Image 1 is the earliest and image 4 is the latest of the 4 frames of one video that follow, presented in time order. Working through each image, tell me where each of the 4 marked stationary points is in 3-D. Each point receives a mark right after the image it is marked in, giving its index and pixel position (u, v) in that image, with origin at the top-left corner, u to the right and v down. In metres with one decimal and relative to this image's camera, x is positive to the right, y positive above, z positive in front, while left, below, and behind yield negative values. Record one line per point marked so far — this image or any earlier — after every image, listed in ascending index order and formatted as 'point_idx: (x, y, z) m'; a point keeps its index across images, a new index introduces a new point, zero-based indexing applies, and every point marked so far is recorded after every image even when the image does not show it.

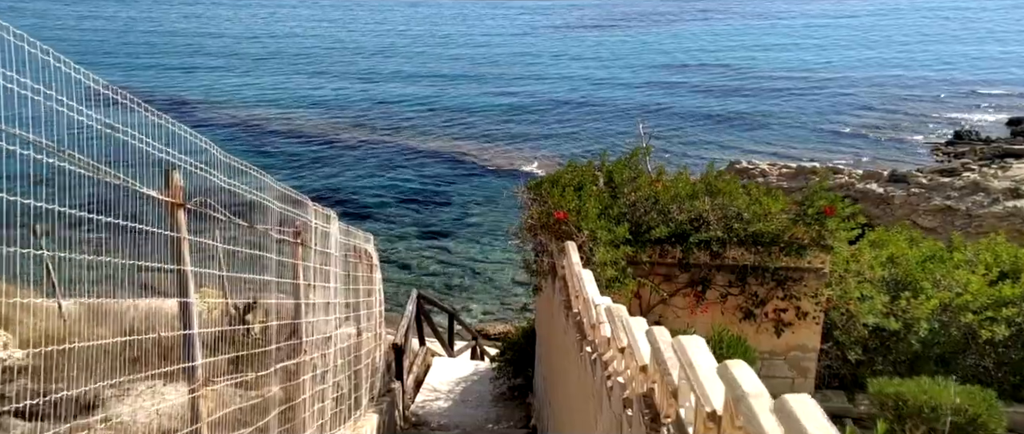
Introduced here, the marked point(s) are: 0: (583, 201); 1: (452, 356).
0: (+0.7, +0.2, +6.8) m
1: (-0.9, -2.1, +11.0) m
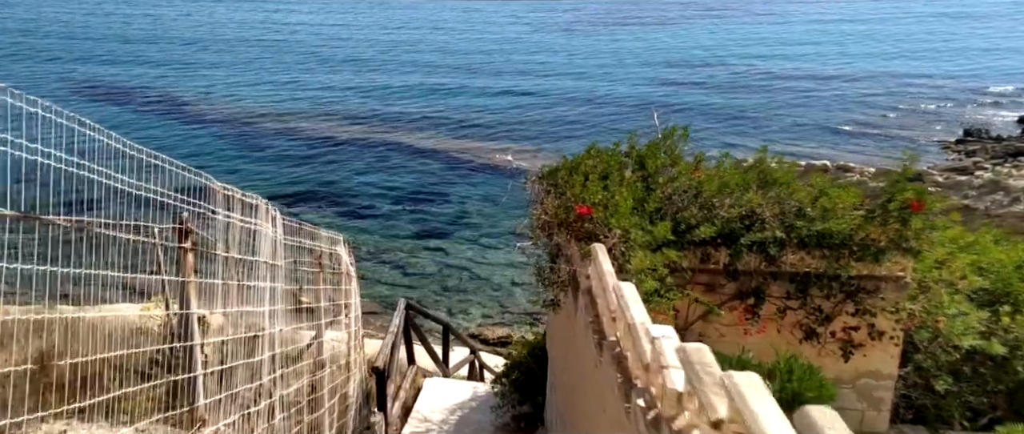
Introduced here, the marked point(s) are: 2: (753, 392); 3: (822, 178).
0: (+0.7, +0.2, +5.4) m
1: (-0.9, -2.1, +9.6) m
2: (+0.7, -0.5, +2.1) m
3: (+2.7, +0.3, +6.4) m
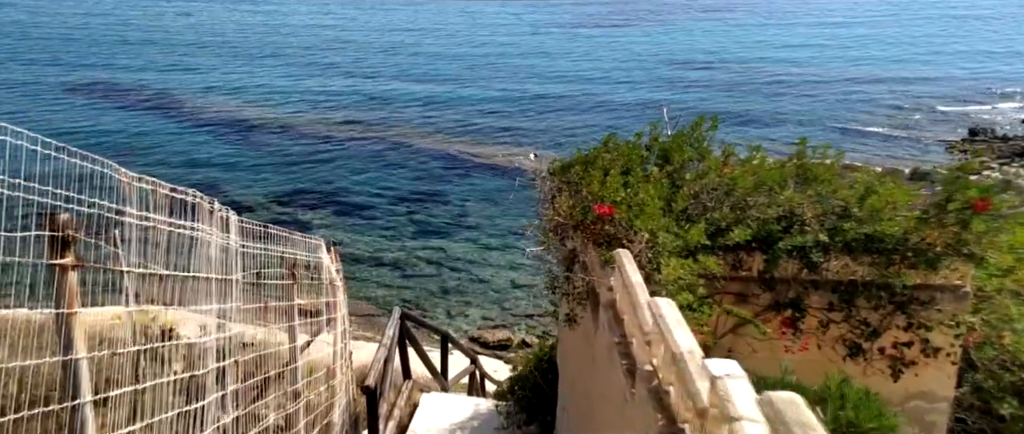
0: (+0.8, +0.2, +4.7) m
1: (-0.8, -2.1, +9.0) m
2: (+0.7, -0.5, +1.4) m
3: (+2.8, +0.3, +5.7) m
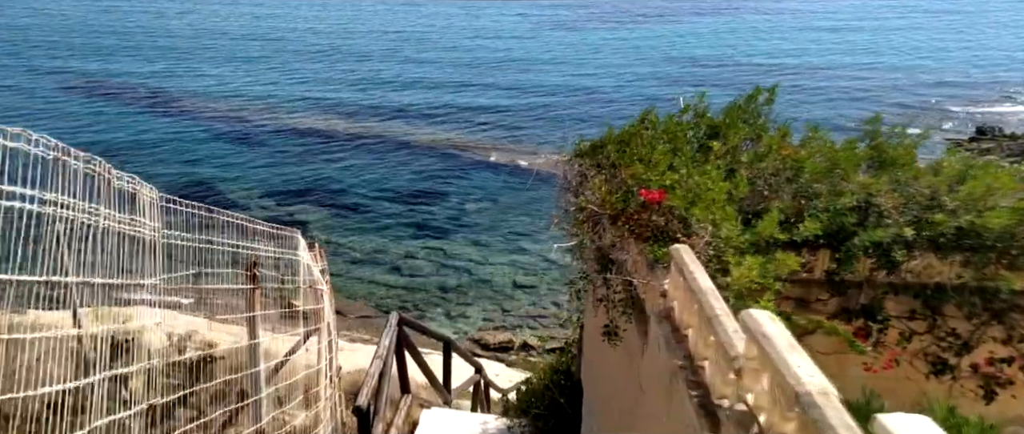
0: (+0.9, +0.2, +3.9) m
1: (-0.7, -2.0, +8.1) m
2: (+0.9, -0.4, +0.6) m
3: (+2.9, +0.4, +4.9) m
